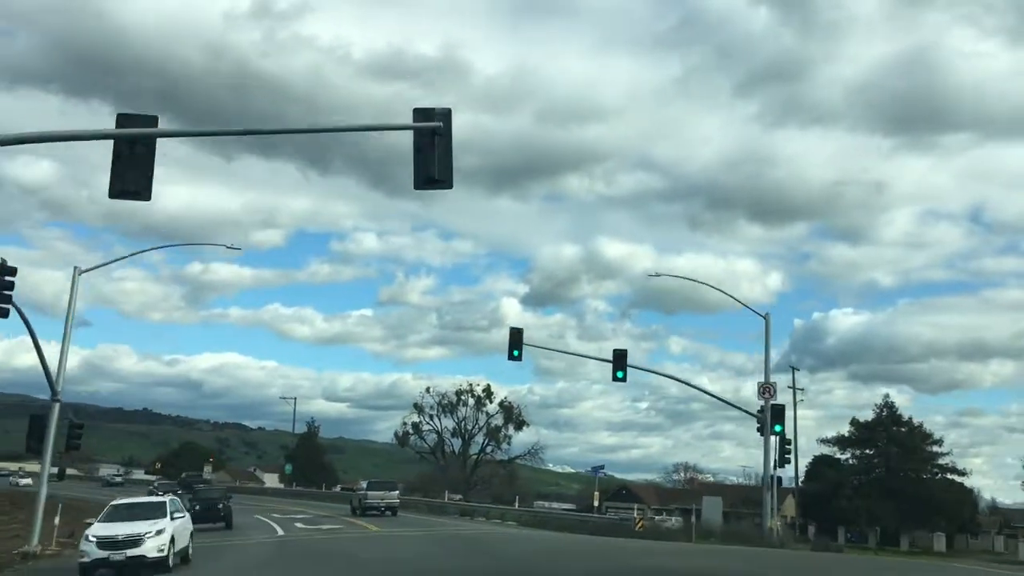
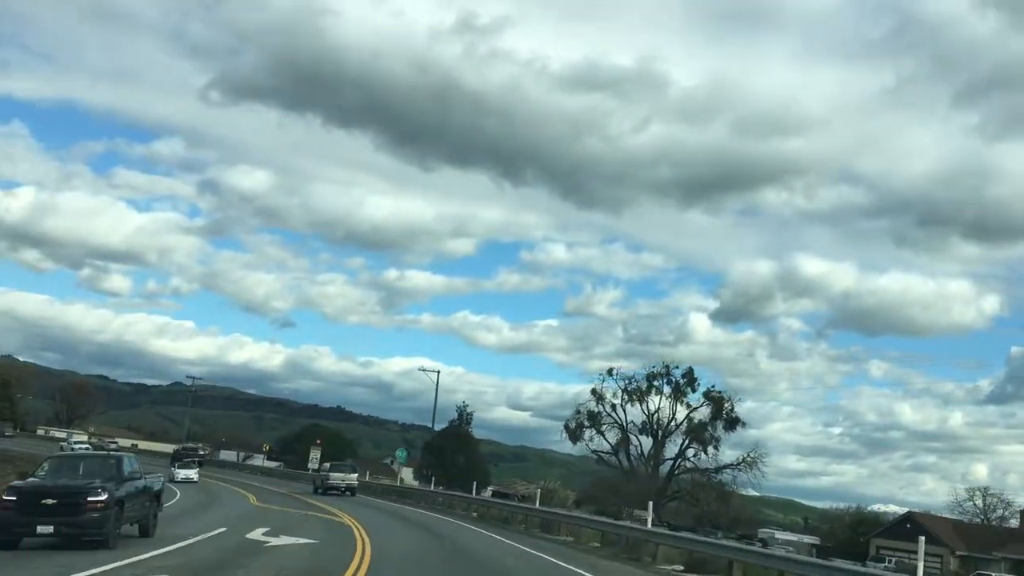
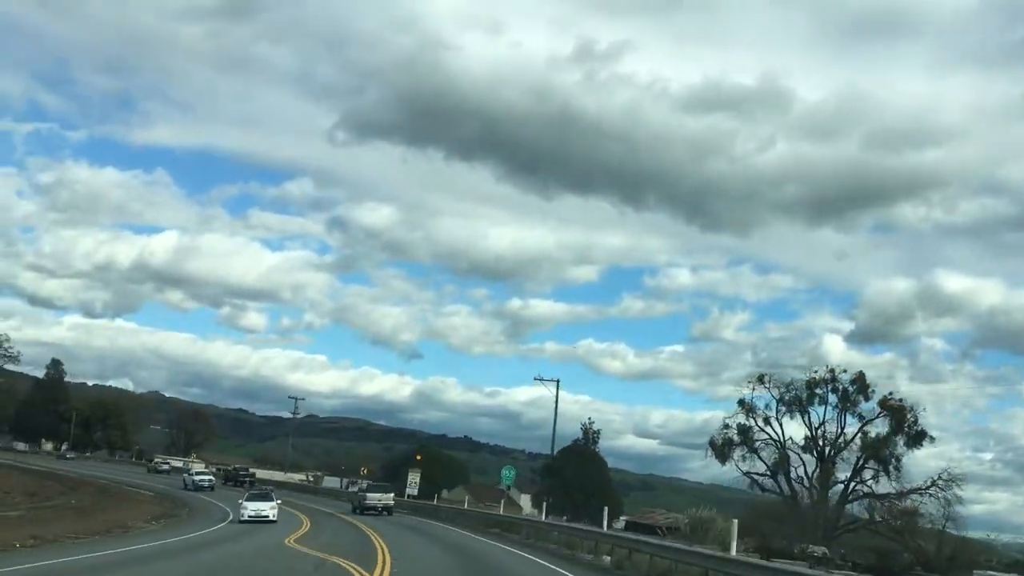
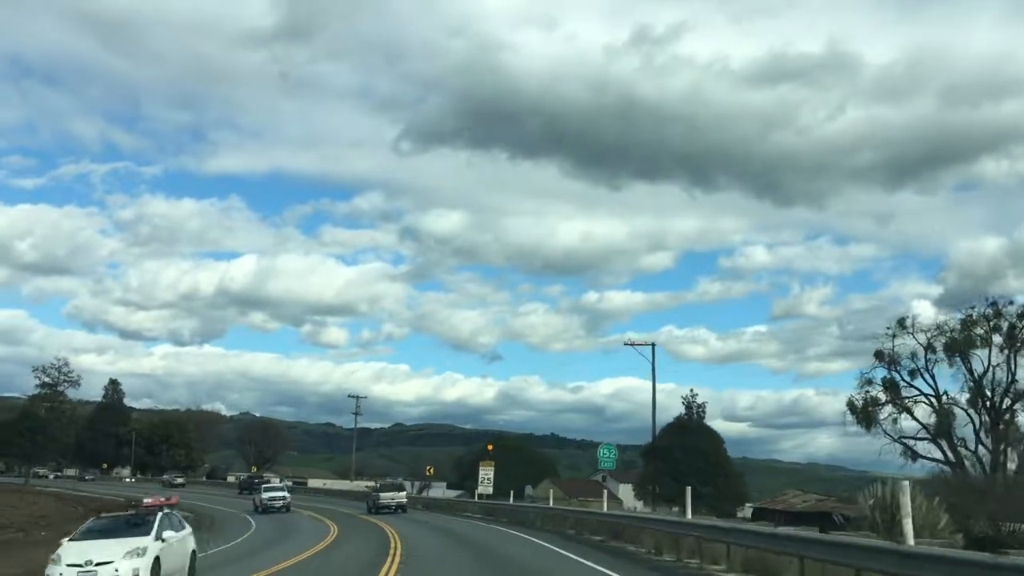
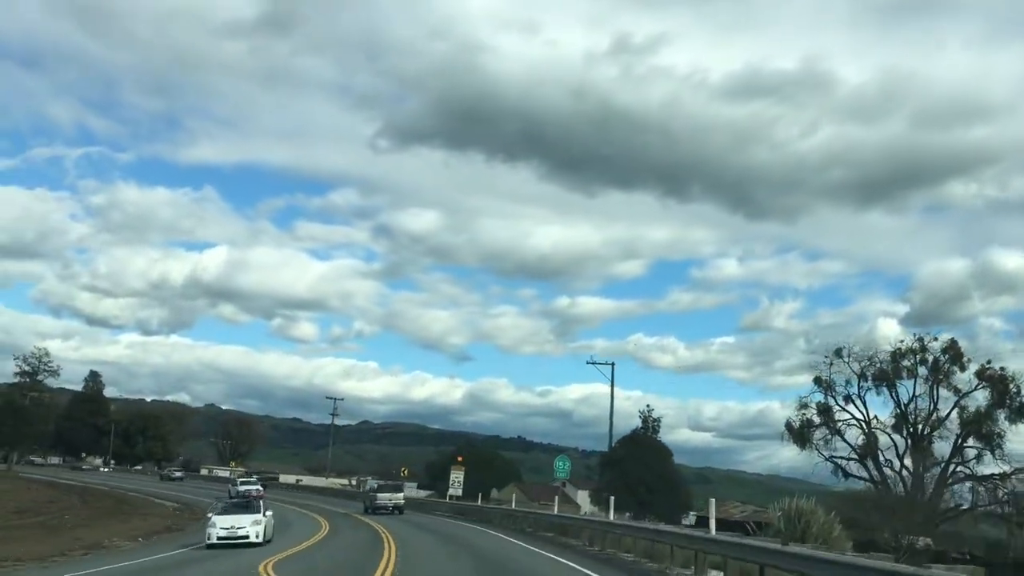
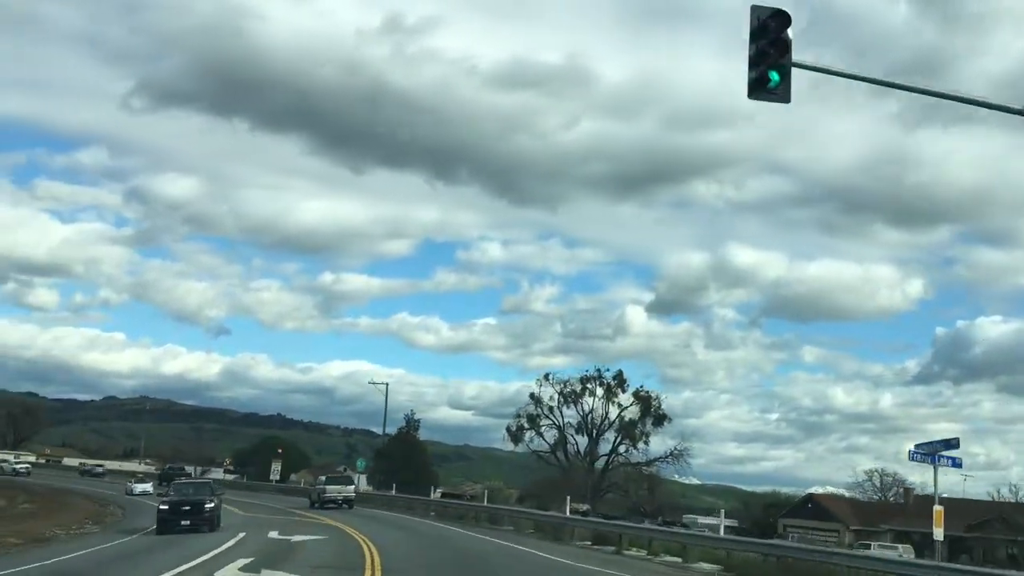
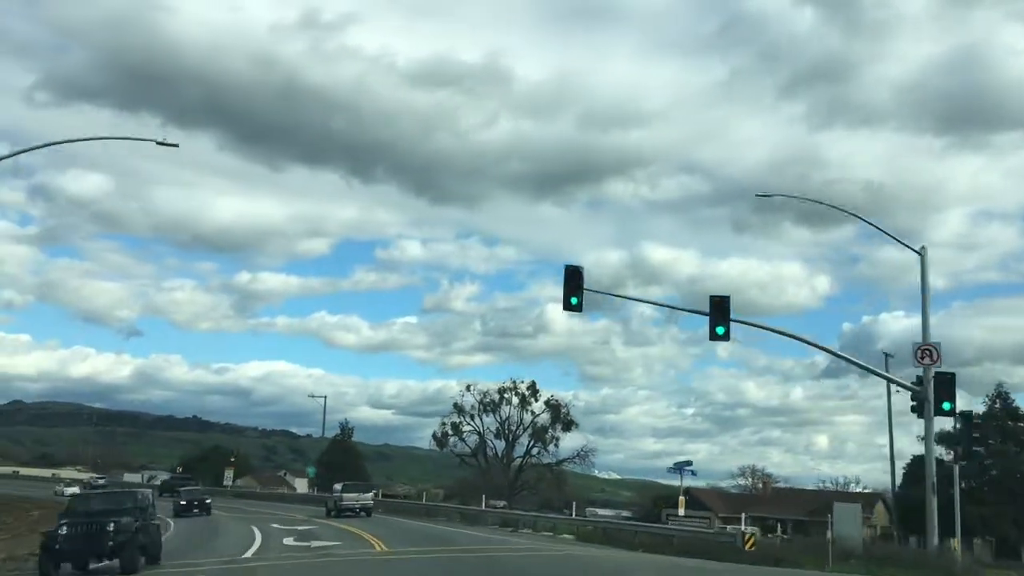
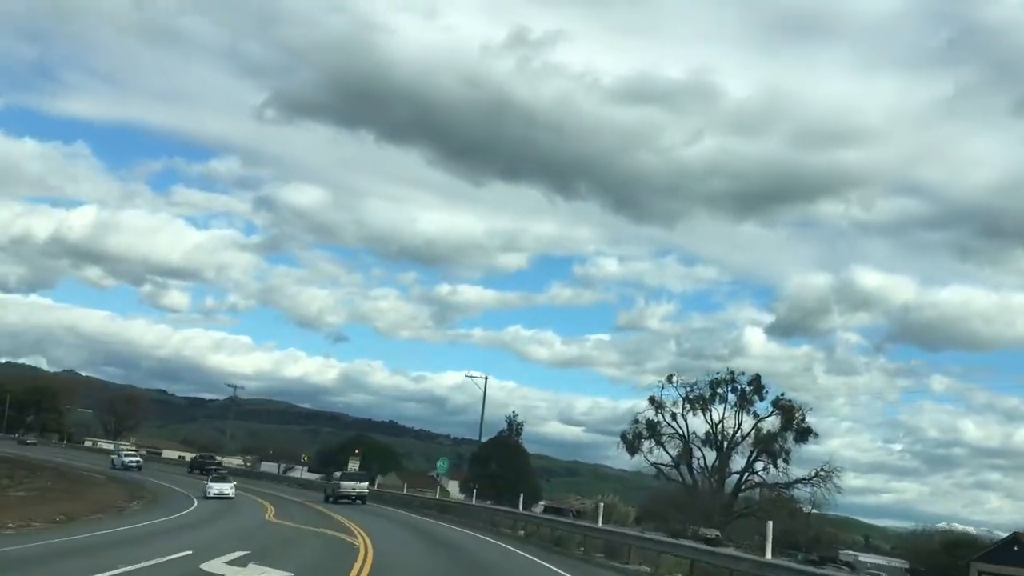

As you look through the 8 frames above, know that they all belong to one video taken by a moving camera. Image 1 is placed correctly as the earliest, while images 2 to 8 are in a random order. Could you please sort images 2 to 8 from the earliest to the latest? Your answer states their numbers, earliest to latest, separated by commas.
7, 6, 2, 8, 3, 5, 4
